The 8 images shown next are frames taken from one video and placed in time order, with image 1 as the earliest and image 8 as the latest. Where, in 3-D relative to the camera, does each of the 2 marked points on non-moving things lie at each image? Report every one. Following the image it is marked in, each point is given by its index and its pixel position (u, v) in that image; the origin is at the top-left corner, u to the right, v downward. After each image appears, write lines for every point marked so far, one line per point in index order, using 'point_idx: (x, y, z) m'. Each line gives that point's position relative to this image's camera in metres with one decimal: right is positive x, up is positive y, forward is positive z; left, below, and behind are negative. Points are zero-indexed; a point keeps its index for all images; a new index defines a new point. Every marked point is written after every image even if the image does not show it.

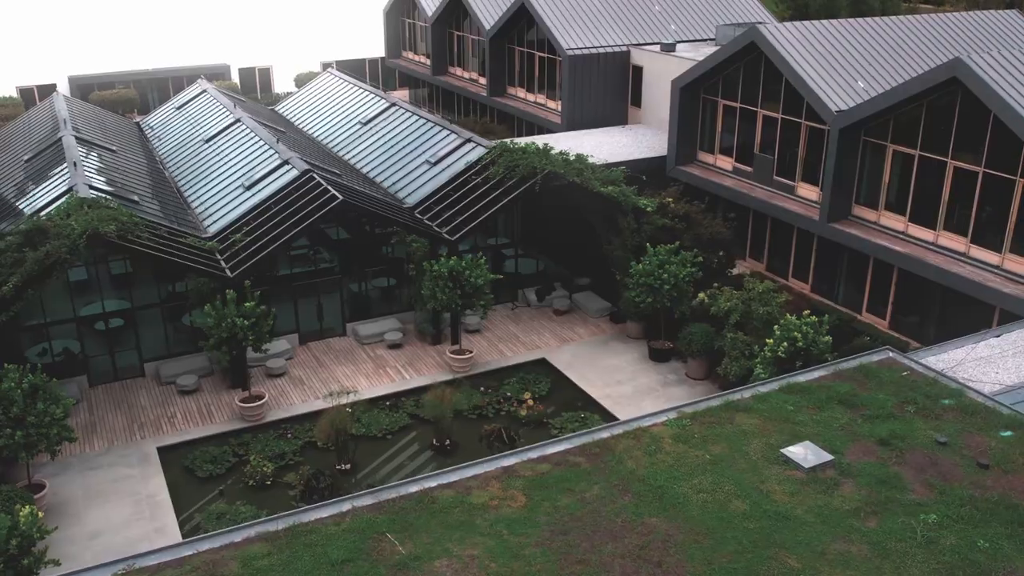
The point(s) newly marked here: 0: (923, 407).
0: (+6.8, -2.0, +15.6) m
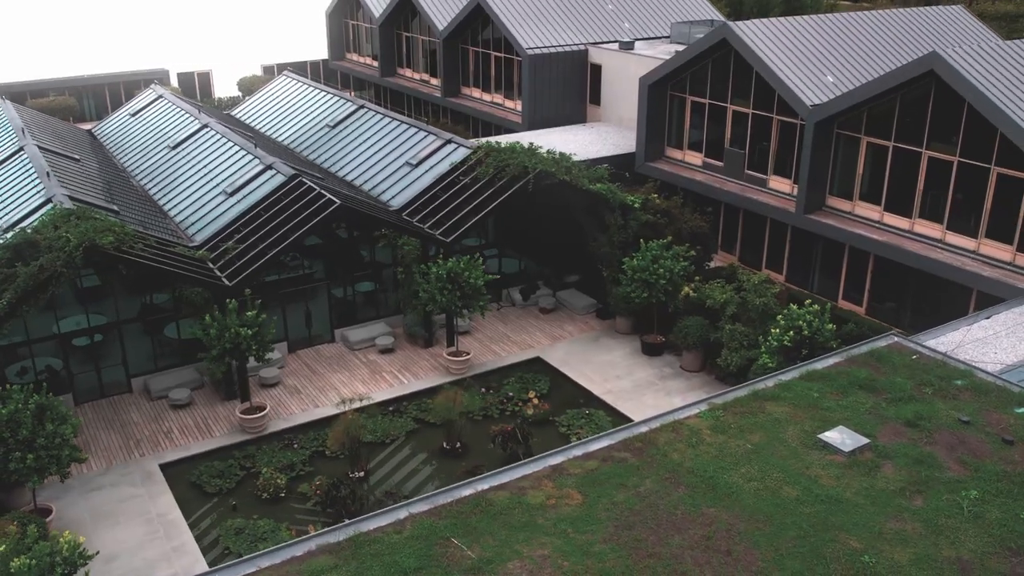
0: (+7.4, -1.7, +16.2) m
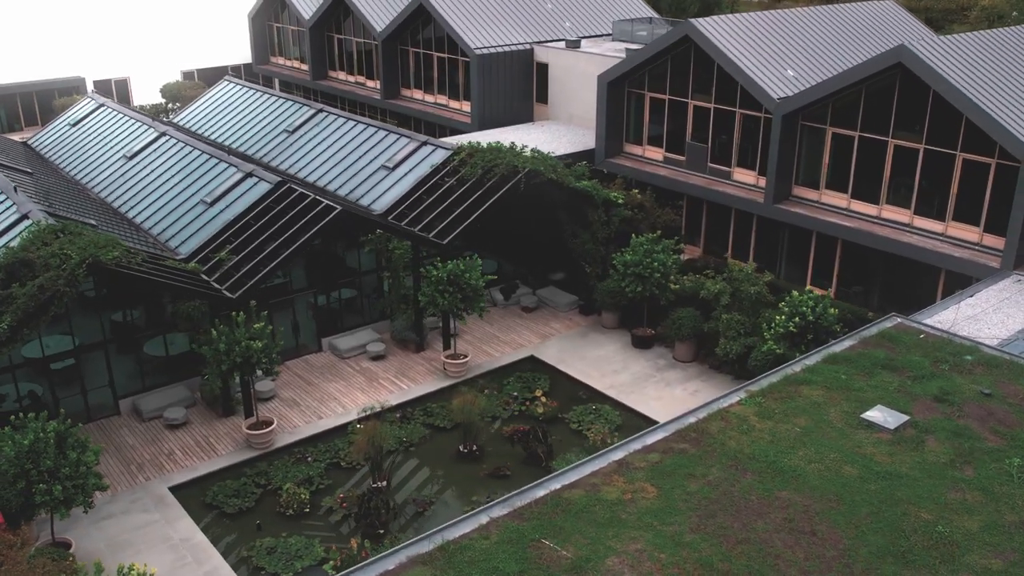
0: (+8.0, -1.4, +17.1) m
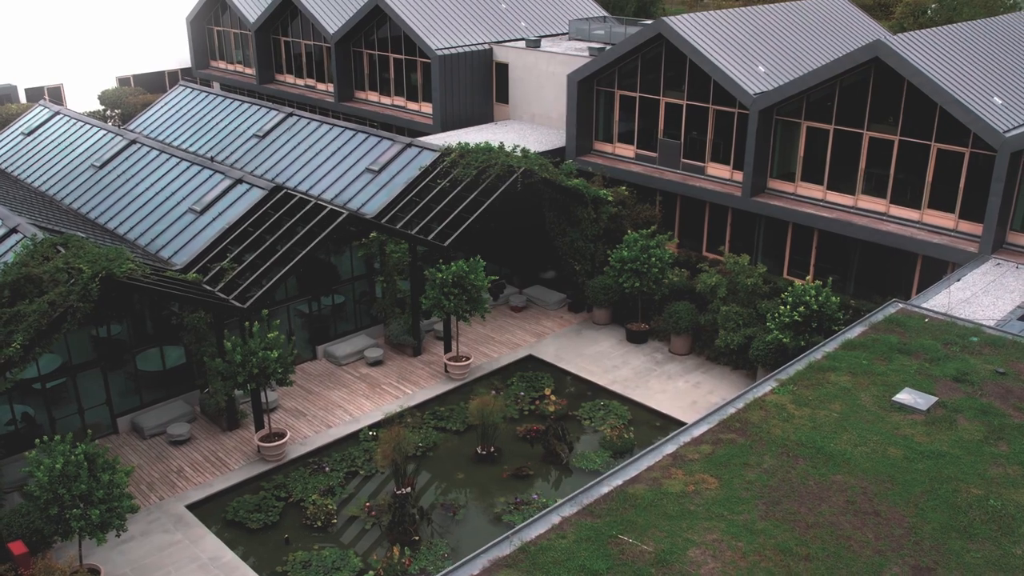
0: (+8.5, -1.1, +17.8) m
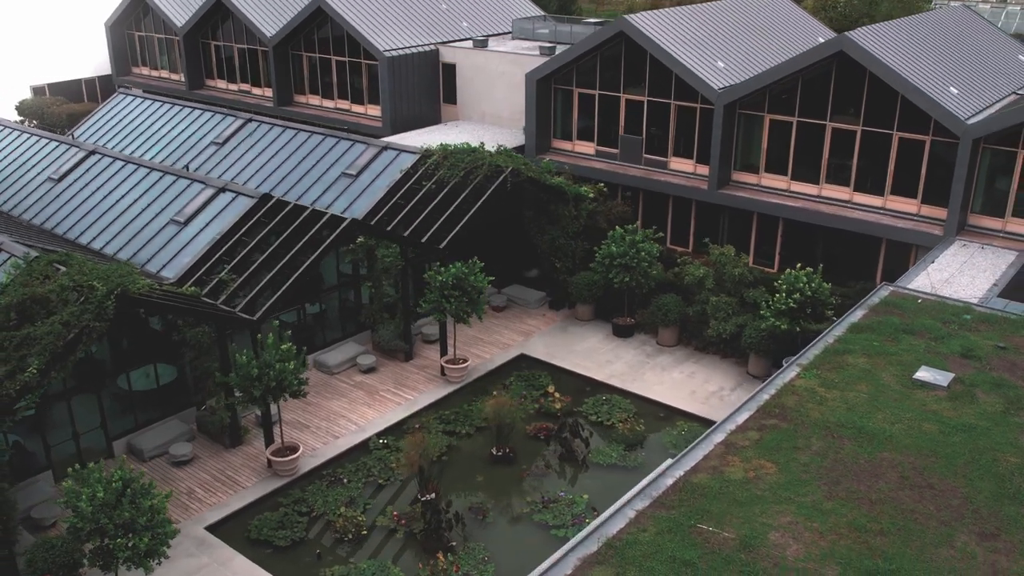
0: (+8.9, -0.7, +18.7) m
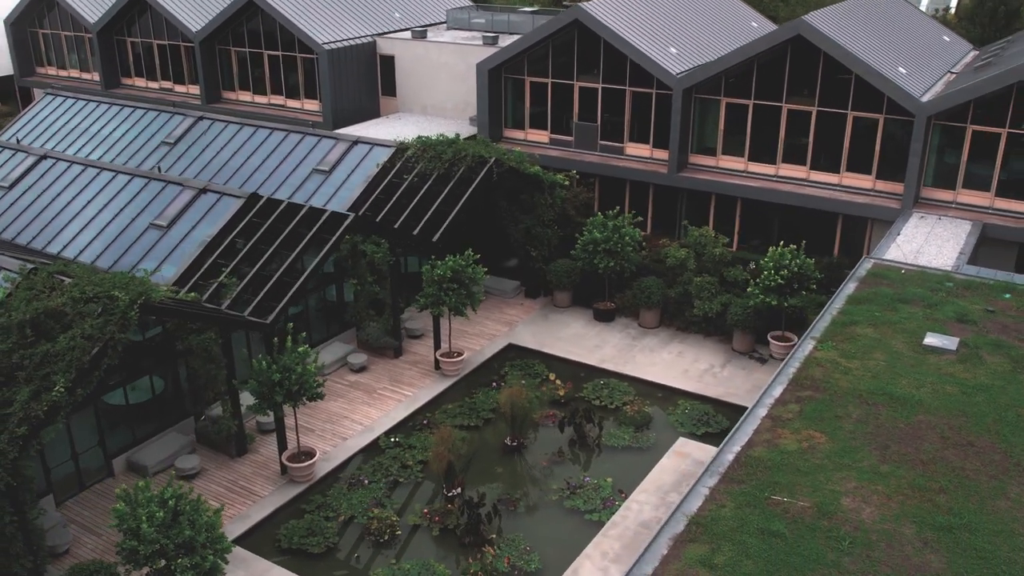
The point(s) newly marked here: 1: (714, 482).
0: (+9.1, 0.0, +19.8) m
1: (+2.8, -2.8, +13.5) m
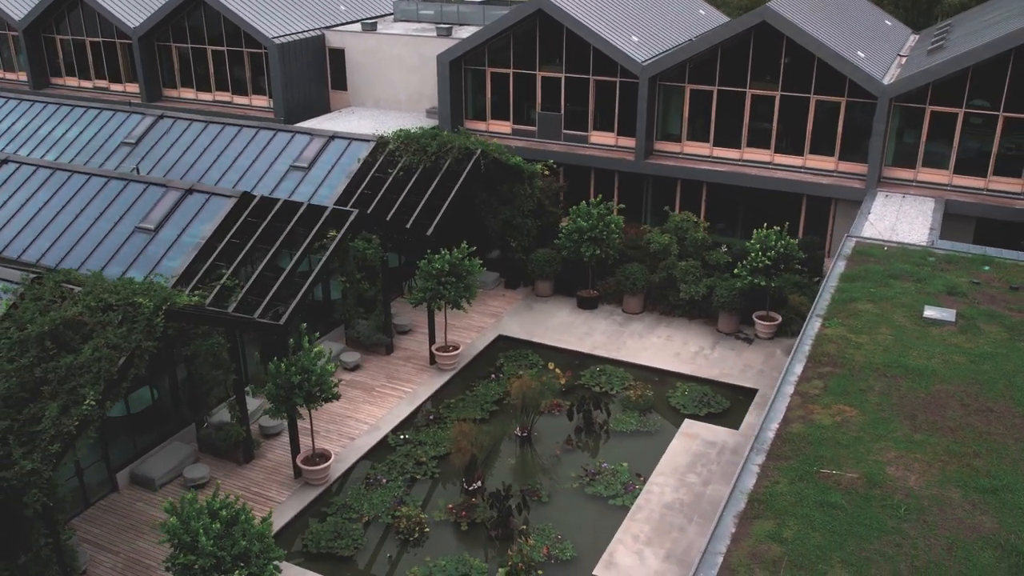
0: (+9.1, +0.5, +20.6) m
1: (+3.6, -2.5, +13.8) m
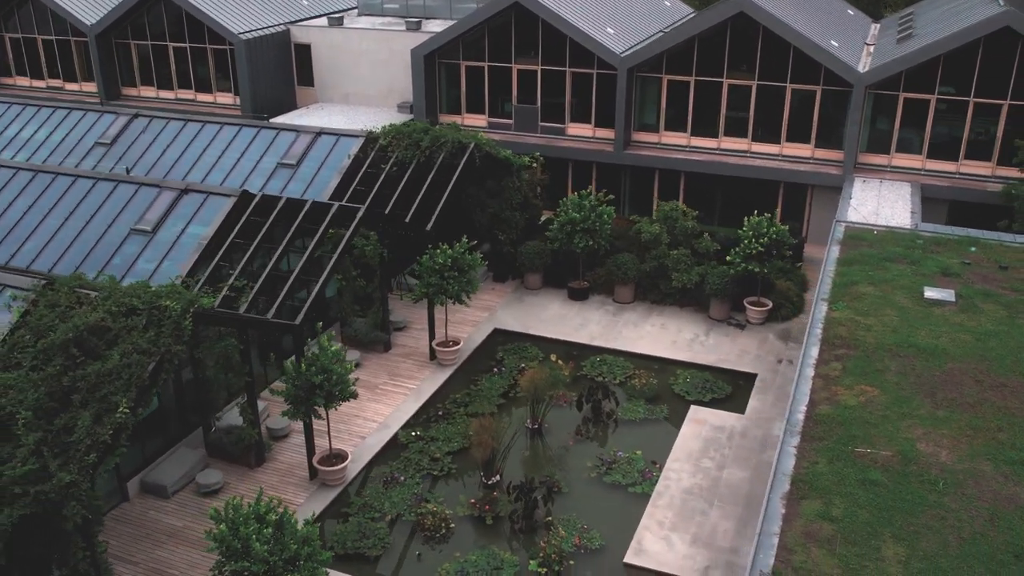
0: (+9.2, +0.9, +21.2) m
1: (+4.2, -2.3, +14.1) m
